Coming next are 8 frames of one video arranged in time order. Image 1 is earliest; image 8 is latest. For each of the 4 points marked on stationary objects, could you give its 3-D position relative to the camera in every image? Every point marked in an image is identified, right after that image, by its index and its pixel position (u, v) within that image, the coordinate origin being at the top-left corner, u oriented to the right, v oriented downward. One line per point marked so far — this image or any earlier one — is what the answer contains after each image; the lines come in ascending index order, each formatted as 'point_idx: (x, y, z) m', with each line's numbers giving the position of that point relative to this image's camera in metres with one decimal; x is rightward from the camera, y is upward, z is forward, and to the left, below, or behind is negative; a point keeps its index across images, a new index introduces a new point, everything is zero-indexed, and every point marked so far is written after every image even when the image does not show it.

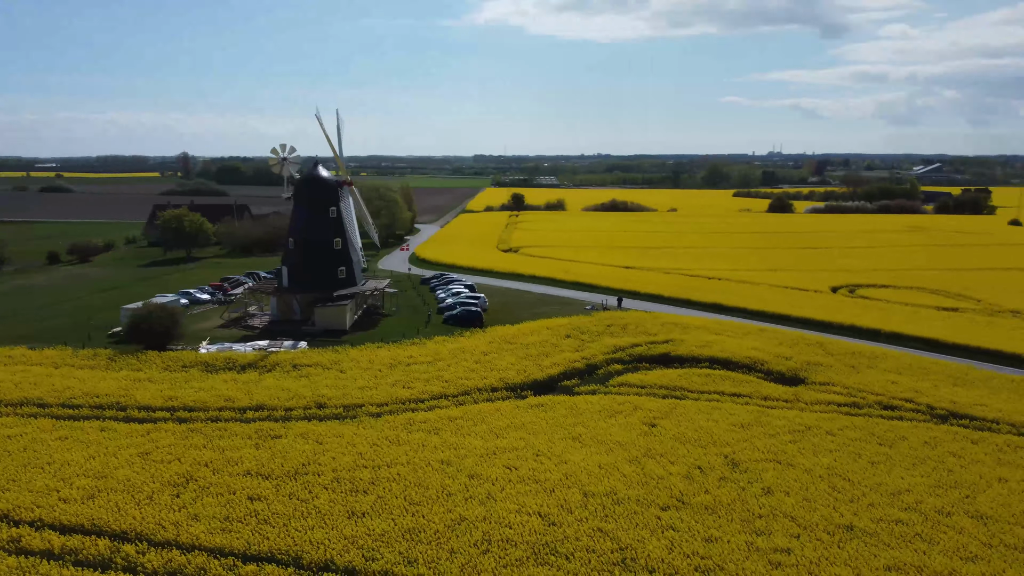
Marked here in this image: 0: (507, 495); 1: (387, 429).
0: (+0.1, -4.2, +16.3) m
1: (-2.9, -3.4, +19.3) m
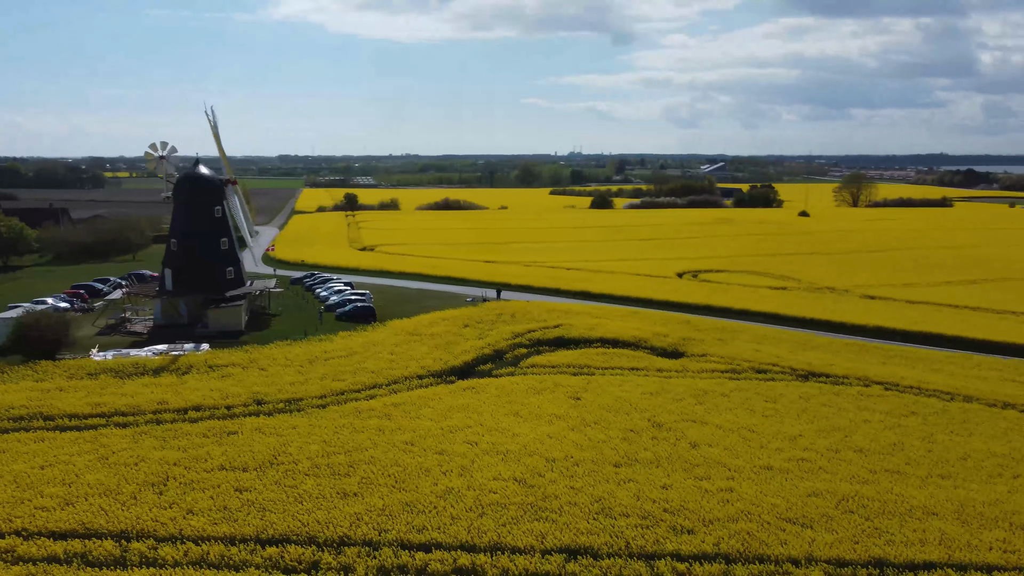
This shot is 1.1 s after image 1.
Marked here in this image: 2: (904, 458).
0: (-0.6, -3.9, +17.6) m
1: (-4.2, -3.2, +19.9) m
2: (+9.7, -4.2, +19.9) m
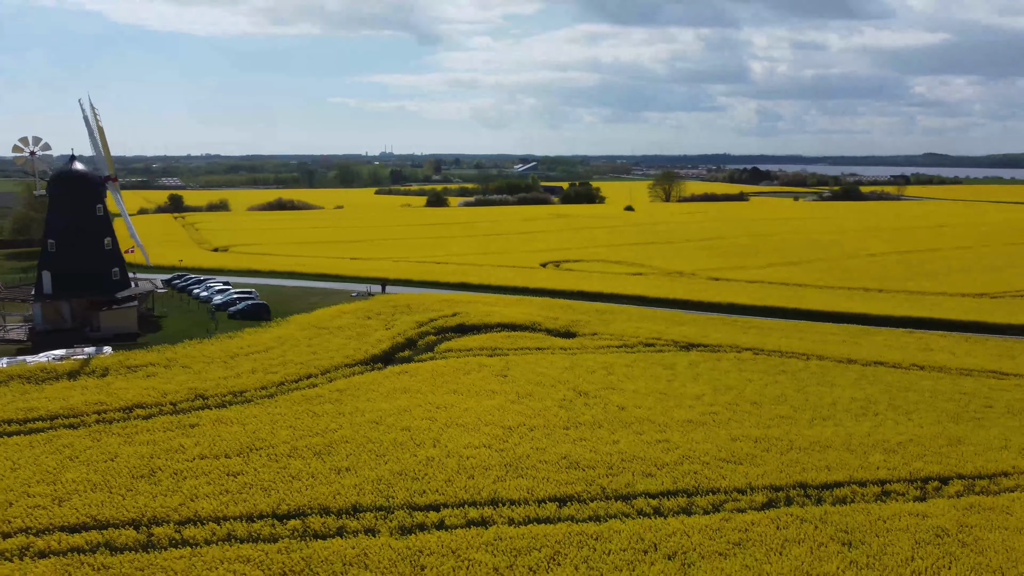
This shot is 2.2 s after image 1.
0: (-1.4, -3.5, +18.9) m
1: (-5.4, -2.9, +20.3) m
2: (+8.1, -3.4, +23.5) m
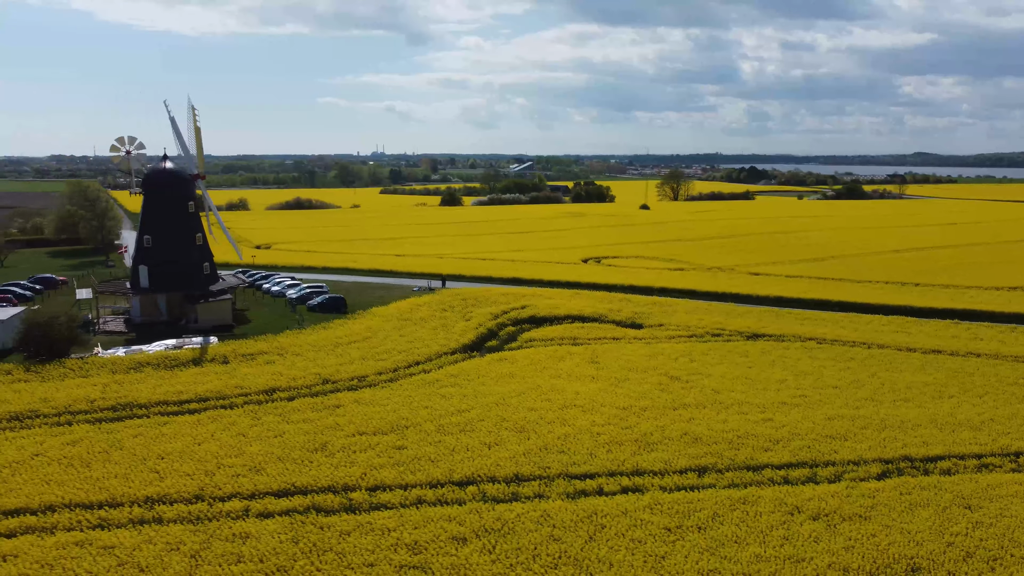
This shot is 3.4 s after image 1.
0: (+1.6, -3.2, +20.3) m
1: (-2.5, -2.7, +21.6) m
2: (+11.0, -3.1, +25.0) m
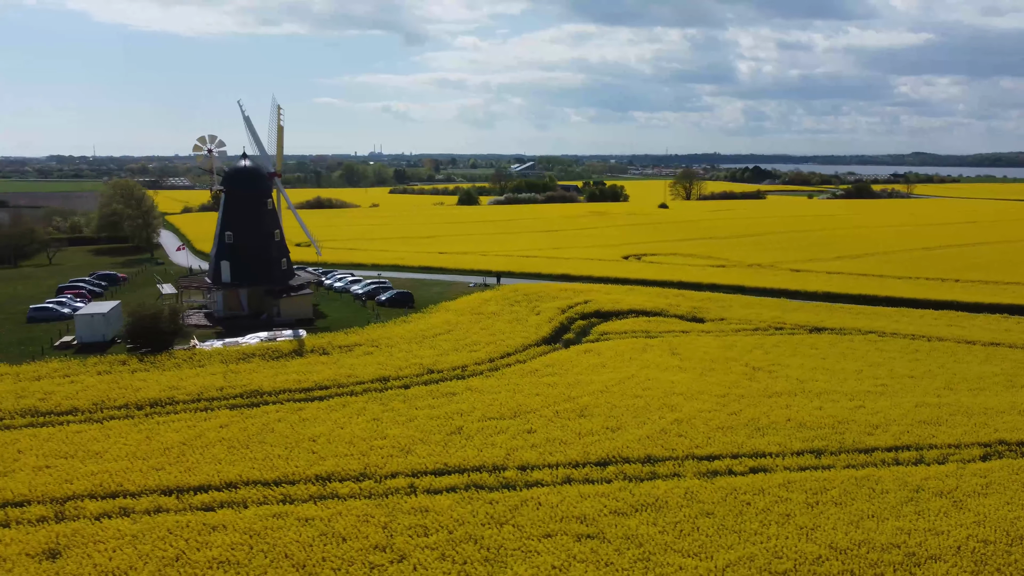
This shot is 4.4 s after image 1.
0: (+4.3, -3.0, +21.1) m
1: (+0.3, -2.5, +22.4) m
2: (+13.7, -2.9, +25.8) m
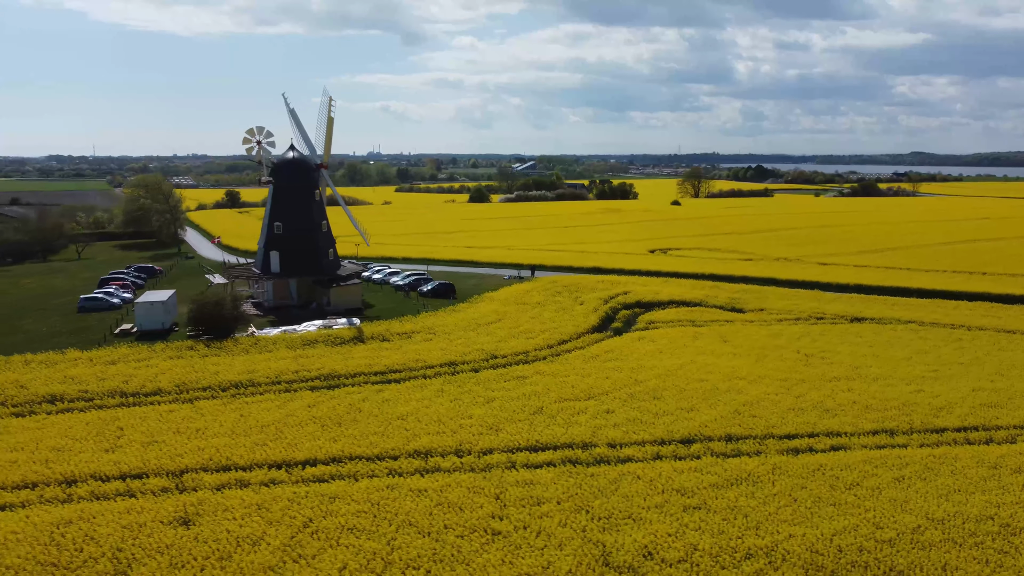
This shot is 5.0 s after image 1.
0: (+6.1, -2.6, +21.4) m
1: (+2.1, -2.1, +22.8) m
2: (+15.5, -2.5, +26.2) m
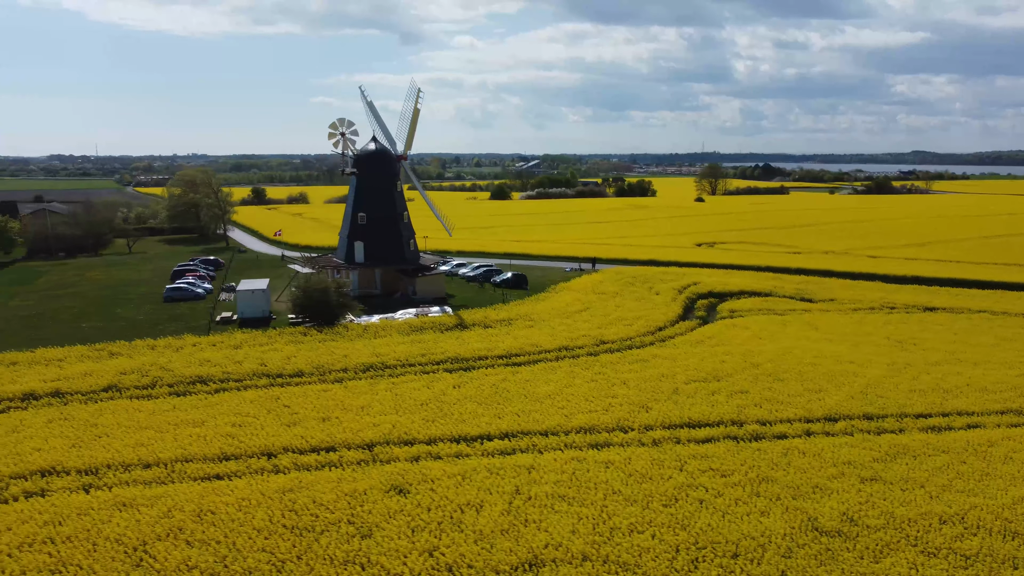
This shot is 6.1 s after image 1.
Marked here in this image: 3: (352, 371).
0: (+9.3, -2.2, +21.8) m
1: (+5.2, -1.7, +23.2) m
2: (+18.7, -2.1, +26.6) m
3: (-3.8, -2.0, +19.2) m
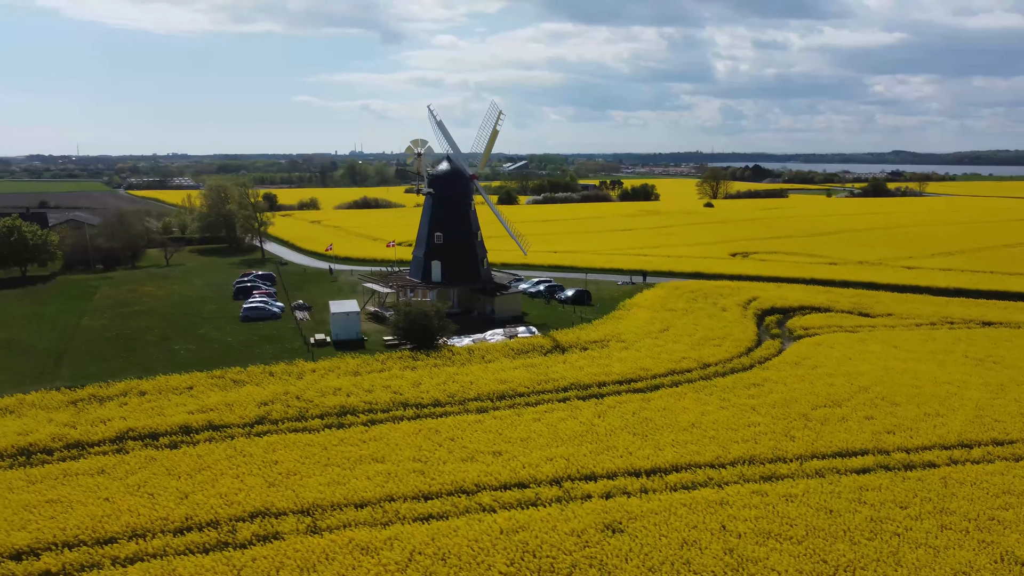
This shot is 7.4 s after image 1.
0: (+12.4, -2.9, +22.5) m
1: (+8.3, -2.4, +23.8) m
2: (+21.7, -2.7, +27.5) m
3: (-0.6, -2.7, +19.6) m
